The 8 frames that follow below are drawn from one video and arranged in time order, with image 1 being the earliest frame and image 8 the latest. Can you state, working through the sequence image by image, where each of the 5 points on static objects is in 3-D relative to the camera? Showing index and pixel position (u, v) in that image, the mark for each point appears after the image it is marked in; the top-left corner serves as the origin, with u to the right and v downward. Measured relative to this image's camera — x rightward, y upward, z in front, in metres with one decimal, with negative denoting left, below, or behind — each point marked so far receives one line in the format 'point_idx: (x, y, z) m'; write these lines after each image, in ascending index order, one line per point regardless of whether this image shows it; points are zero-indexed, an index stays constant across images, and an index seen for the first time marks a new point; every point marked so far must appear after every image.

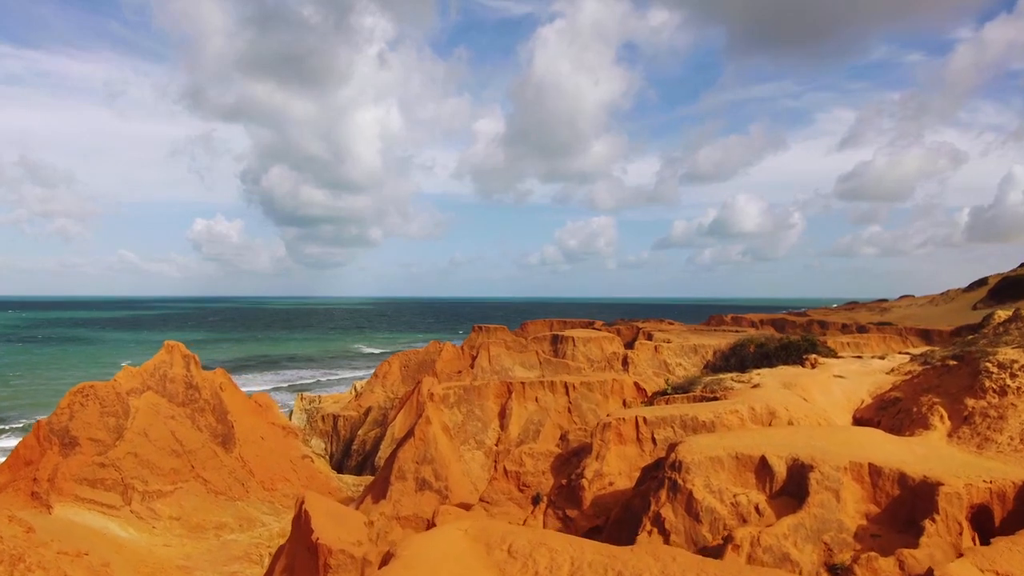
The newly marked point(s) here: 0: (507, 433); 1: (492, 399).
0: (-0.1, -3.3, +14.0) m
1: (-0.5, -2.7, +14.6) m
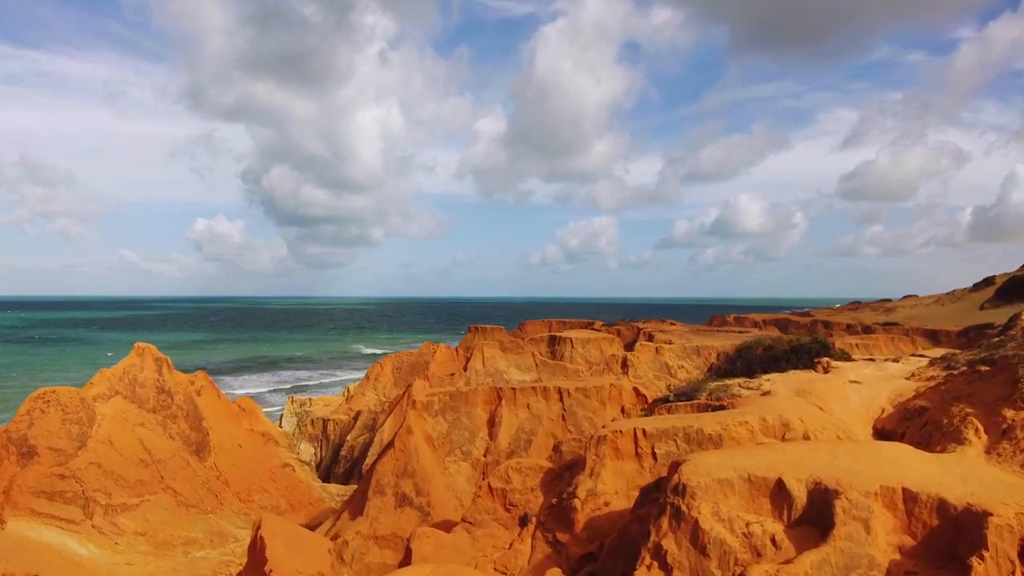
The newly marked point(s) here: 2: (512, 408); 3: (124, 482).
0: (-0.3, -3.3, +13.0) m
1: (-0.7, -2.6, +13.5) m
2: (0.0, -2.7, +13.5) m
3: (-9.3, -4.7, +14.6) m
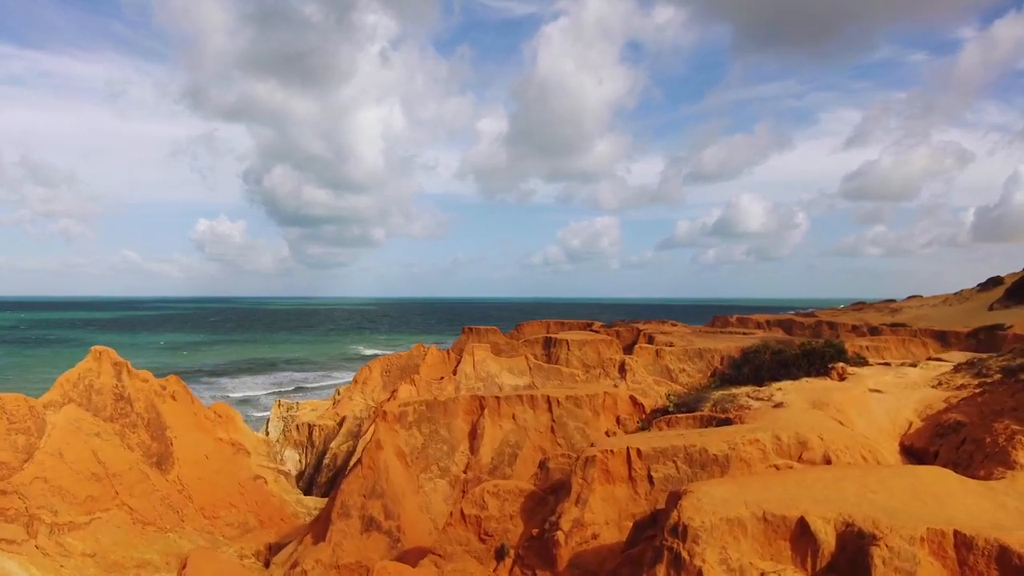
0: (-0.7, -3.3, +11.7) m
1: (-1.0, -2.6, +12.3) m
2: (-0.3, -2.6, +12.3) m
3: (-9.6, -4.6, +13.4) m
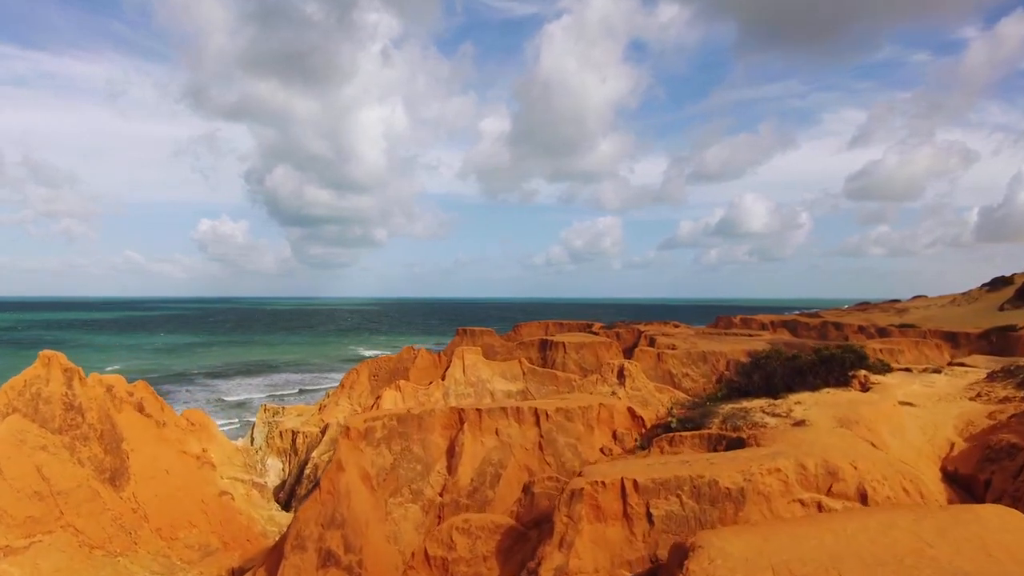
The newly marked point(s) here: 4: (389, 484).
0: (-1.0, -3.2, +10.4) m
1: (-1.3, -2.6, +10.9) m
2: (-0.6, -2.6, +10.9) m
3: (-9.9, -4.6, +12.1) m
4: (-2.0, -3.3, +10.2) m
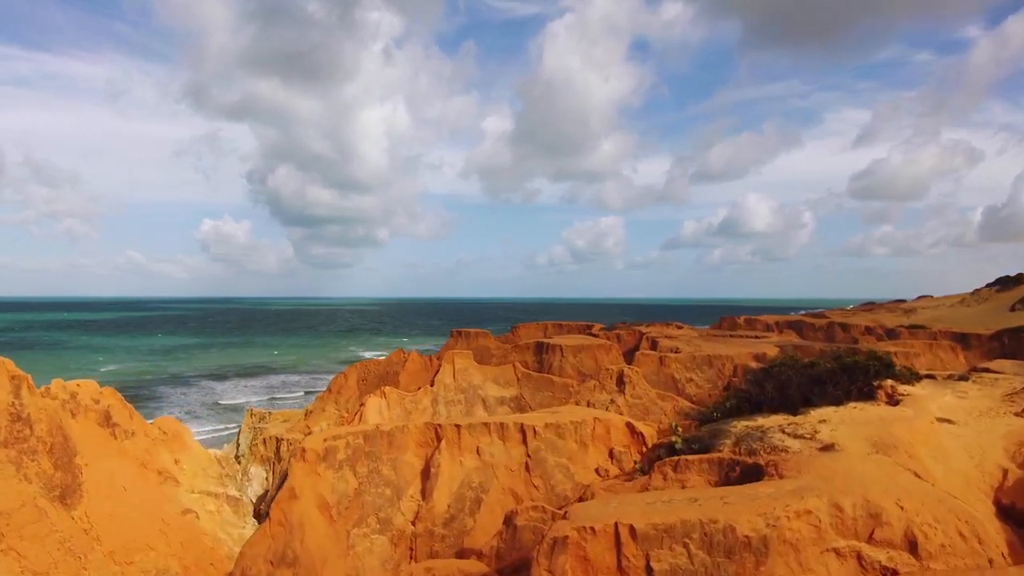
0: (-1.2, -3.2, +9.1) m
1: (-1.6, -2.6, +9.7) m
2: (-0.9, -2.6, +9.7) m
3: (-10.2, -4.6, +10.9) m
4: (-2.3, -3.3, +8.9) m
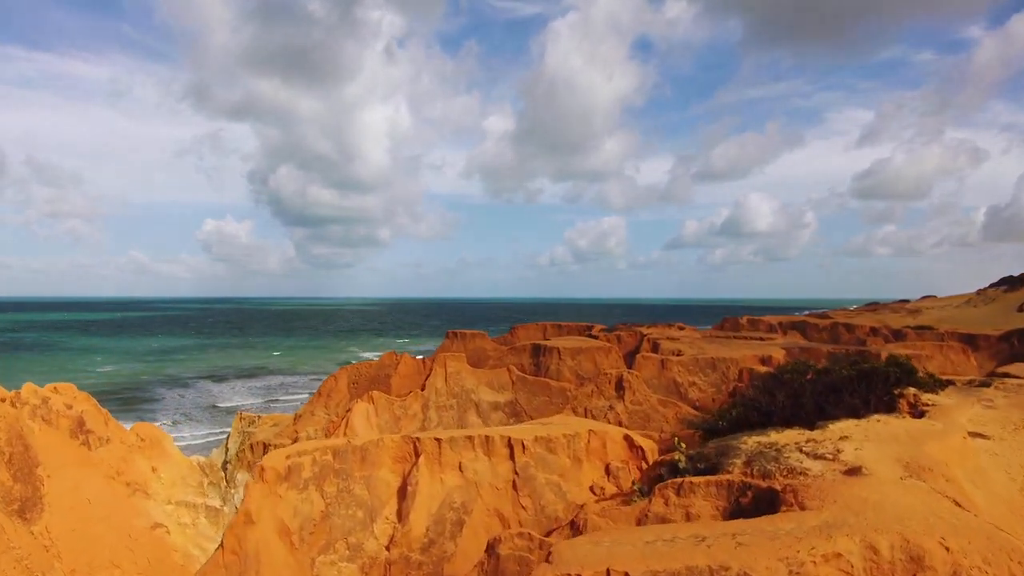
0: (-1.4, -3.2, +8.3) m
1: (-1.8, -2.6, +8.8) m
2: (-1.1, -2.6, +8.8) m
3: (-10.4, -4.6, +10.0) m
4: (-2.5, -3.3, +8.1) m
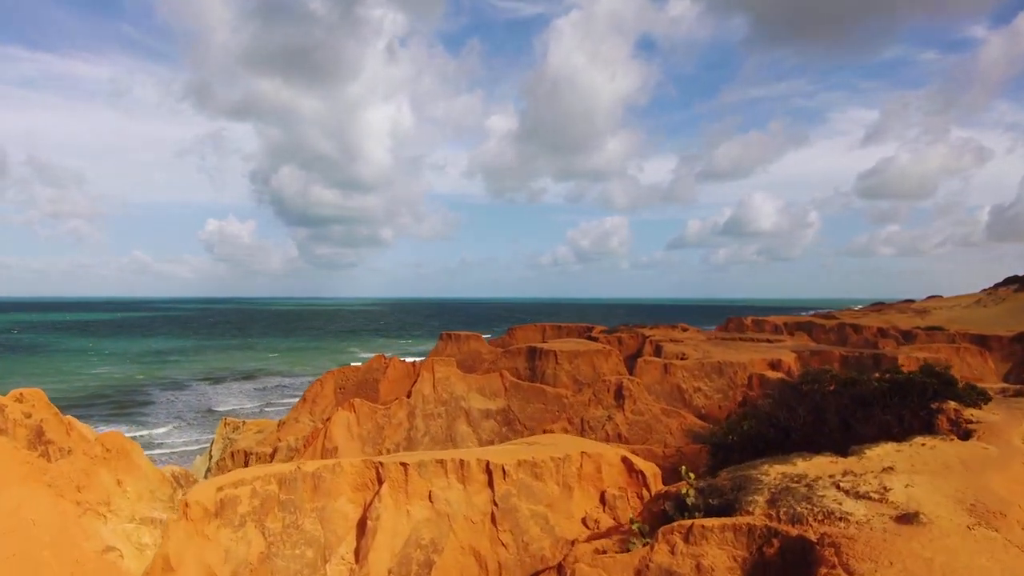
0: (-1.7, -3.2, +7.0) m
1: (-2.1, -2.6, +7.5) m
2: (-1.4, -2.6, +7.5) m
3: (-10.7, -4.6, +8.8) m
4: (-2.8, -3.3, +6.8) m
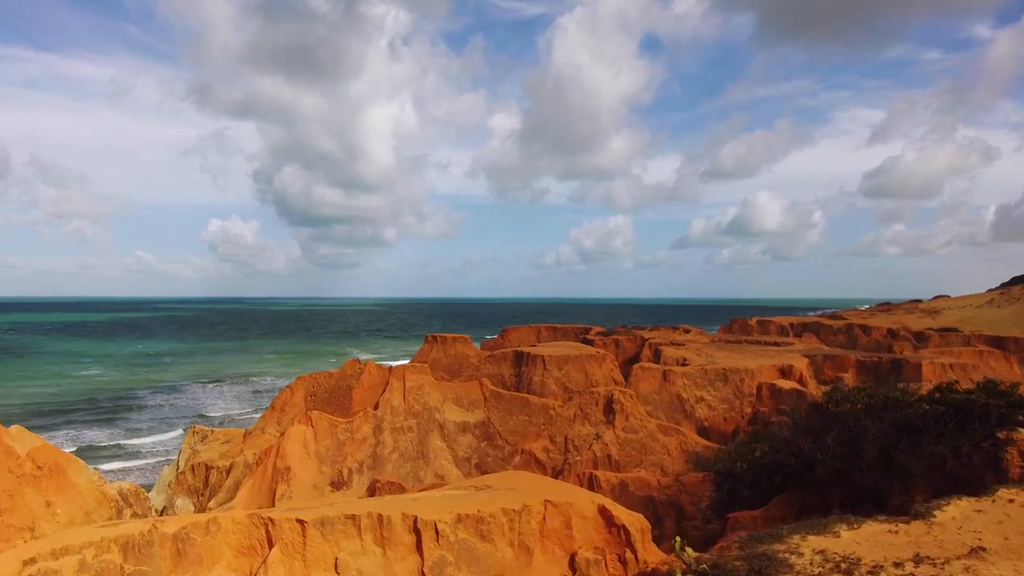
0: (-2.3, -3.2, +5.1) m
1: (-2.7, -2.5, +5.6) m
2: (-2.0, -2.6, +5.6) m
3: (-11.2, -4.6, +6.9) m
4: (-3.4, -3.2, +4.9) m
